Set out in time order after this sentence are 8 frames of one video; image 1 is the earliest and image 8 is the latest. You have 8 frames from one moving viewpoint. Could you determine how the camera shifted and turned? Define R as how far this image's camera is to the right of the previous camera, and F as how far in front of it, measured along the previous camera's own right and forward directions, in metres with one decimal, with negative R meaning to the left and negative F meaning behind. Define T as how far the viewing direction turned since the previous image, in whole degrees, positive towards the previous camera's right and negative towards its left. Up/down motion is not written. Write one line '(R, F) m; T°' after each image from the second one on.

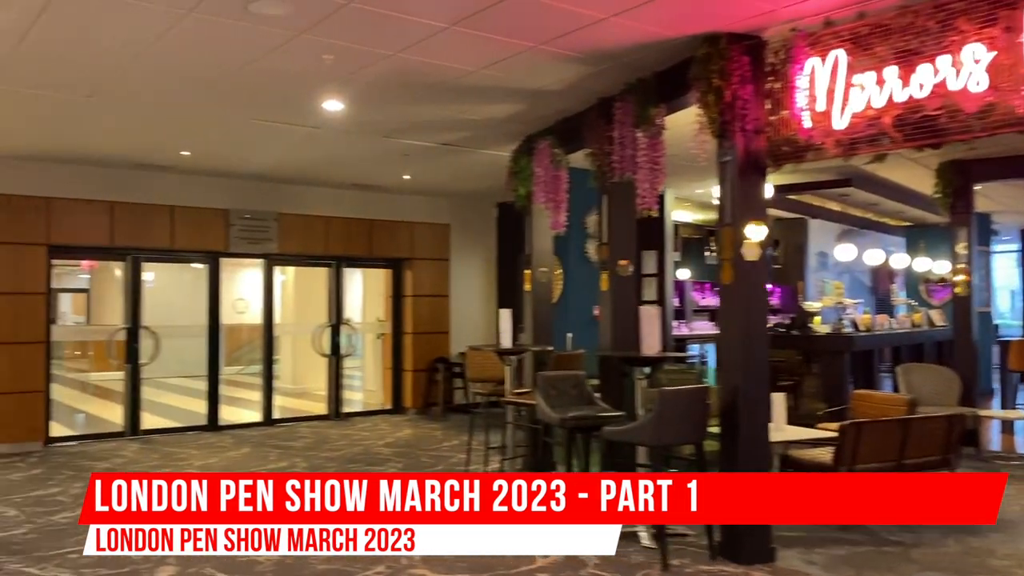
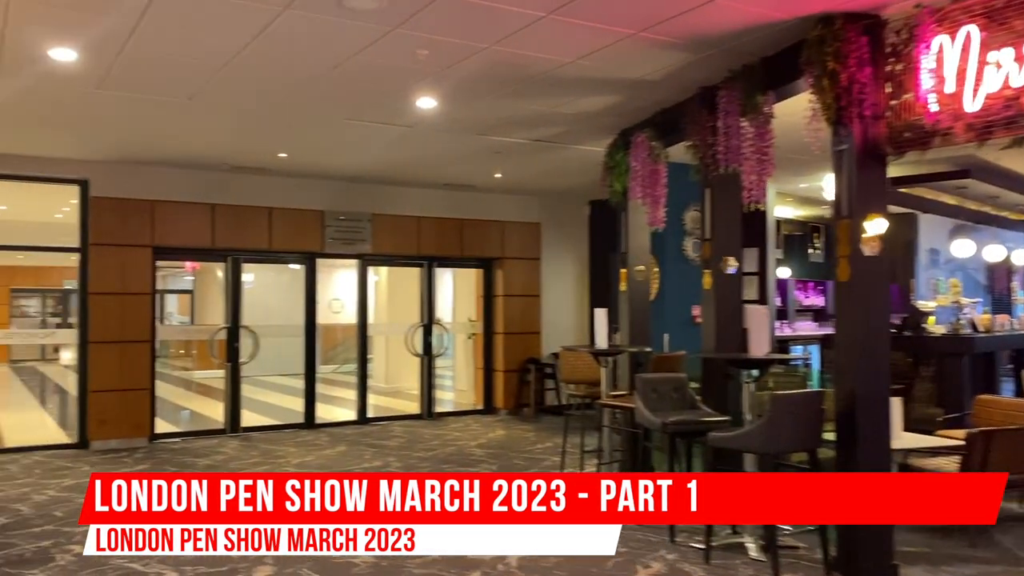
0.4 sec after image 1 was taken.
(-0.1, +0.2) m; -6°
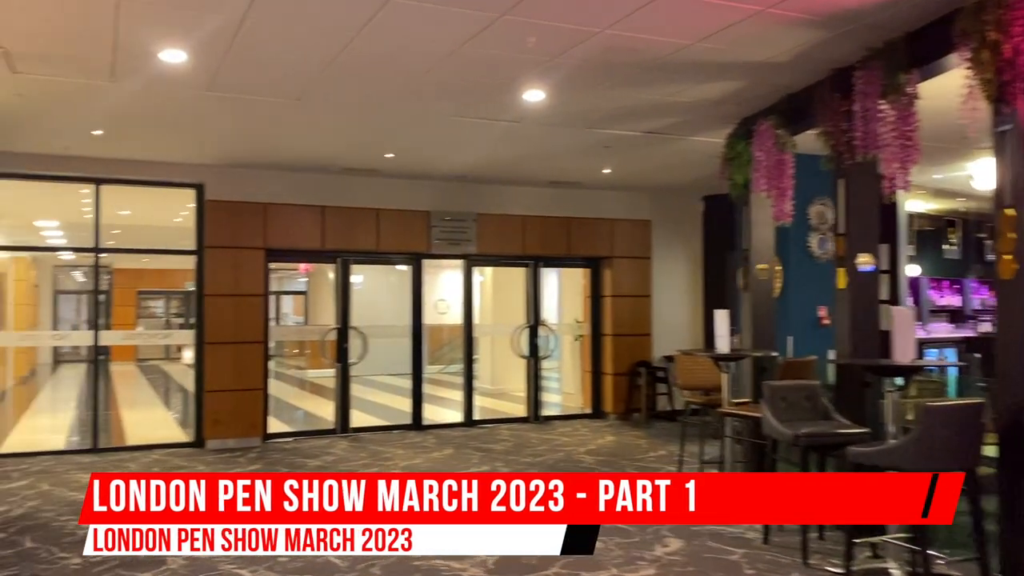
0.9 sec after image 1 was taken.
(-0.1, +0.3) m; -7°
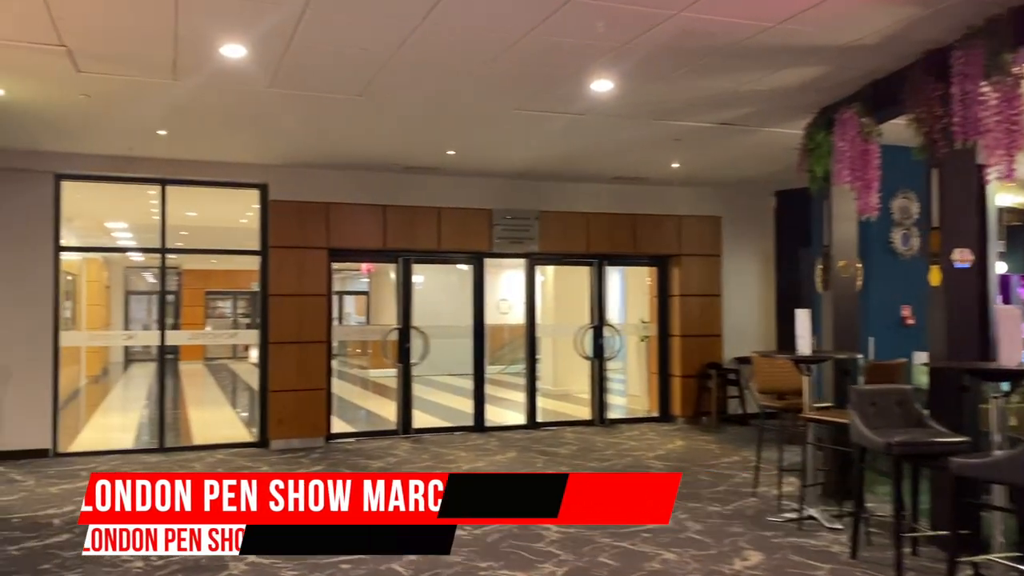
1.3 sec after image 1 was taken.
(0.0, +0.2) m; -4°
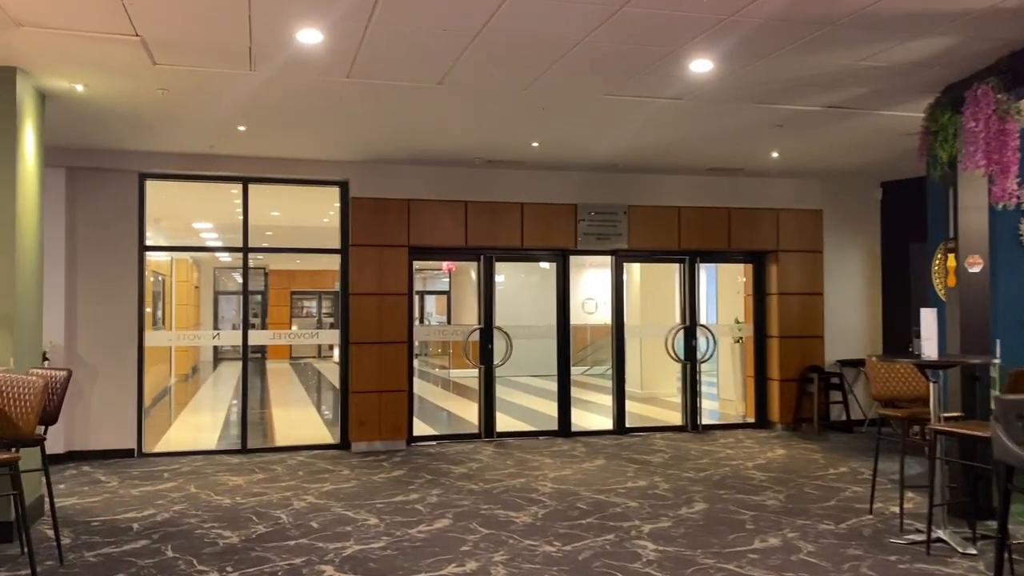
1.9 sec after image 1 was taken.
(-0.1, +0.4) m; -5°
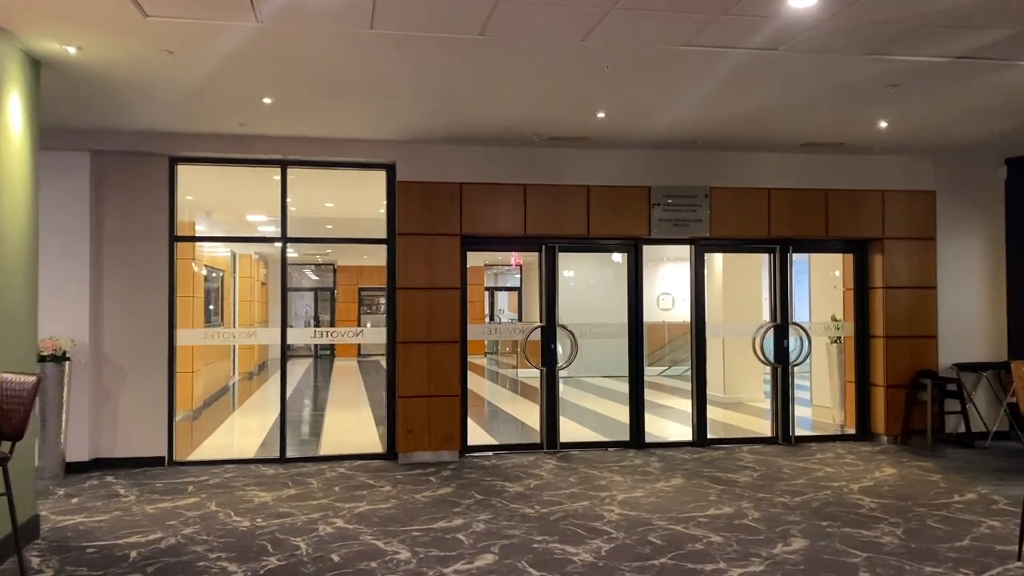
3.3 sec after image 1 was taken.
(+0.1, +0.9) m; -5°
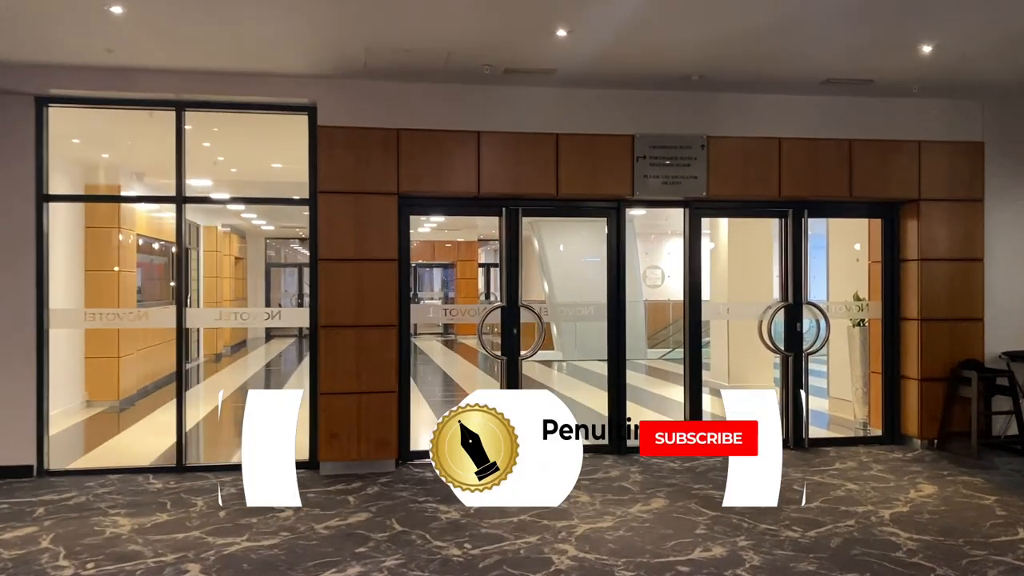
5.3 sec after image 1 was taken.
(+0.5, +1.4) m; -1°
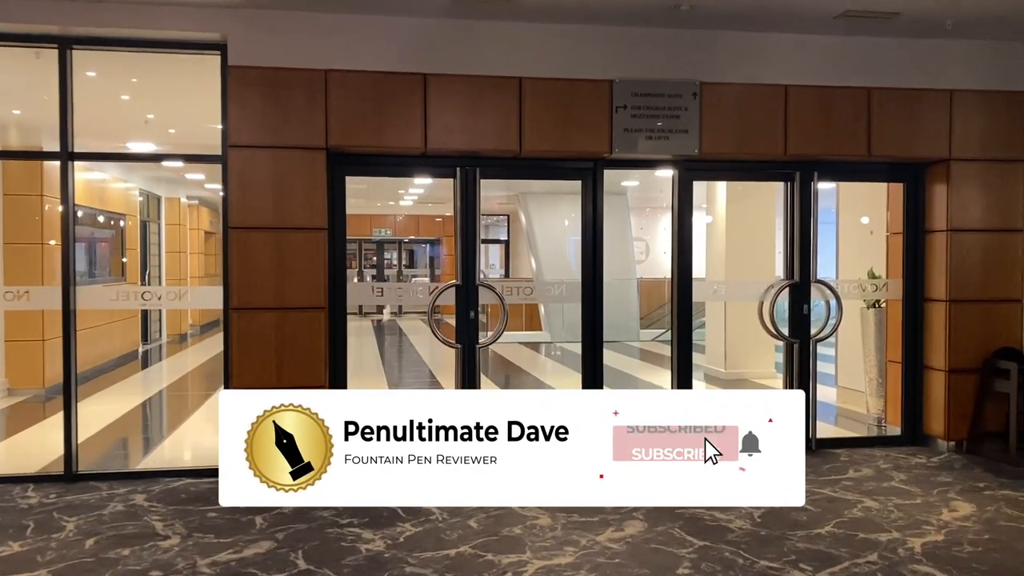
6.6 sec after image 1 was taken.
(+0.3, +1.0) m; 0°
